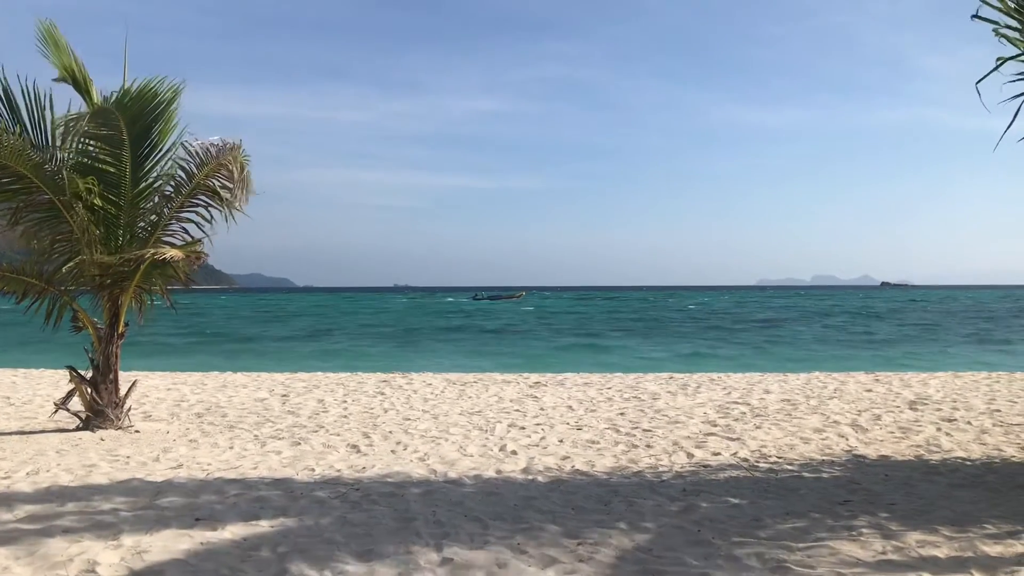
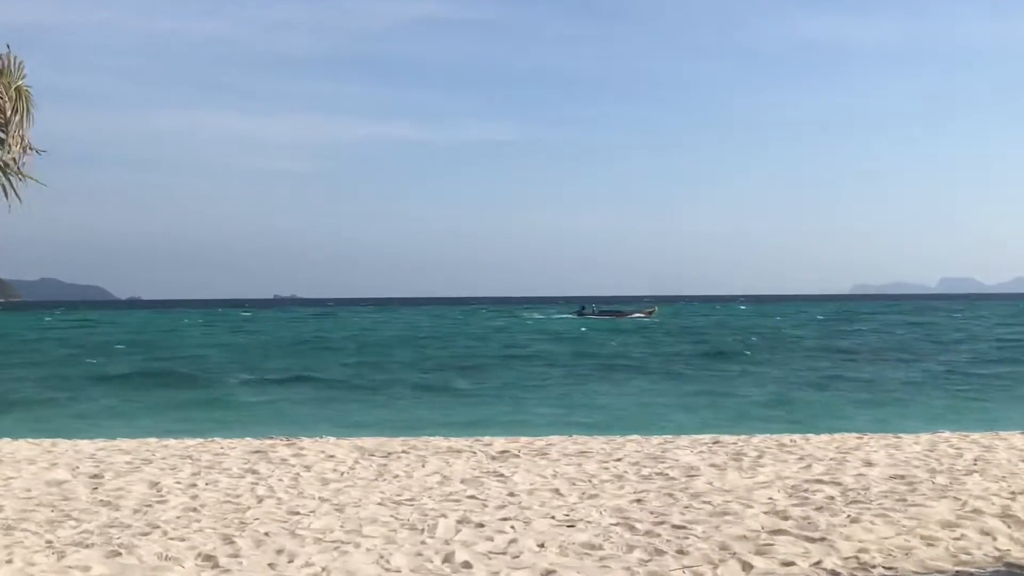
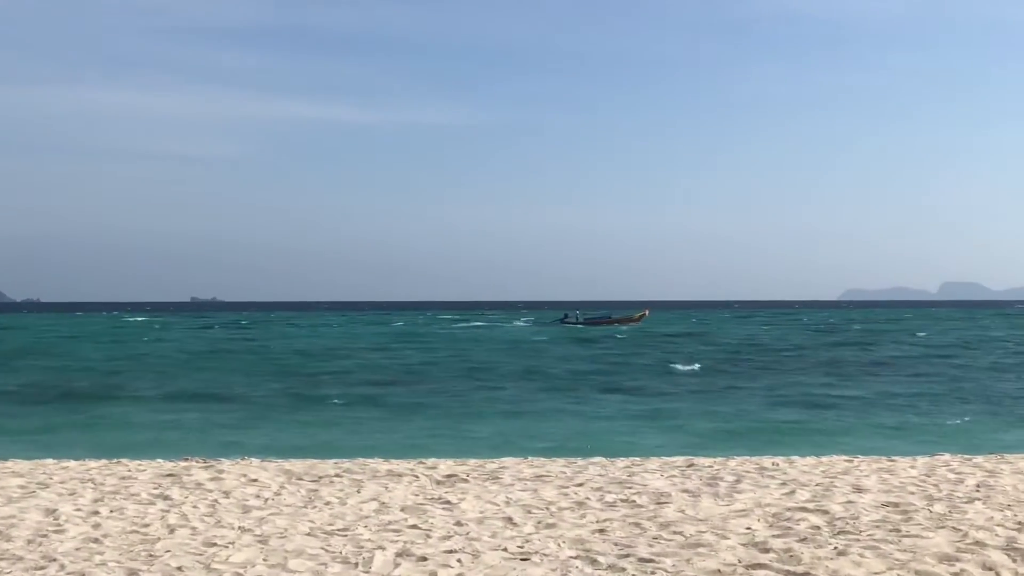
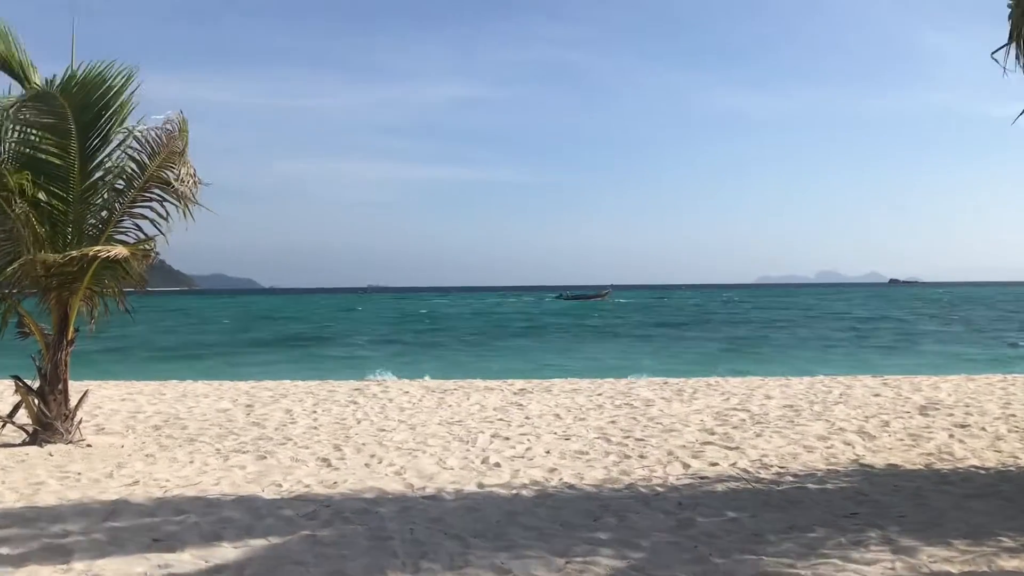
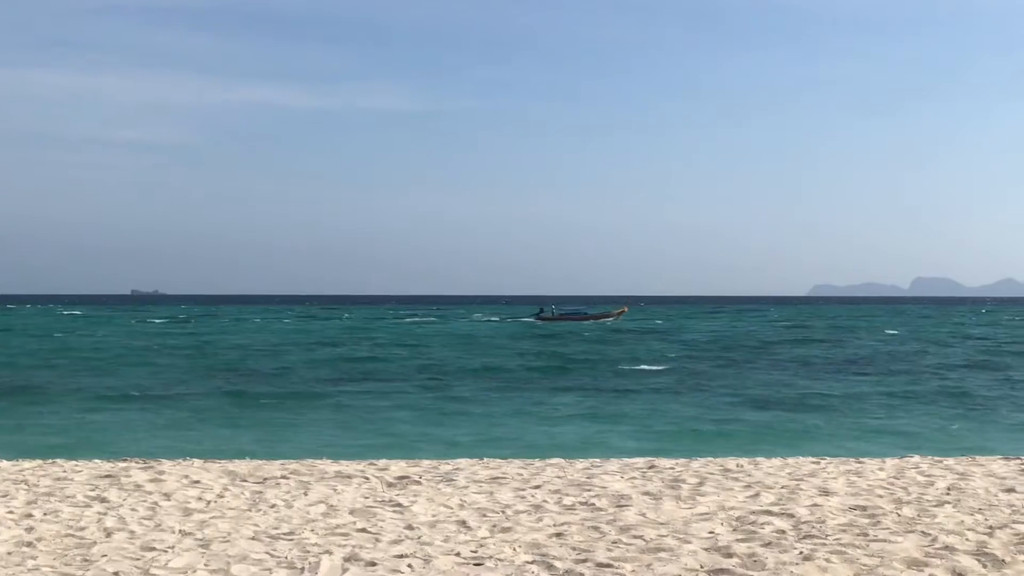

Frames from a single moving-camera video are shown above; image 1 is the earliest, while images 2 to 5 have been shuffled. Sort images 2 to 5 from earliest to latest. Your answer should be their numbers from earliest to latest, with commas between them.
4, 2, 3, 5
